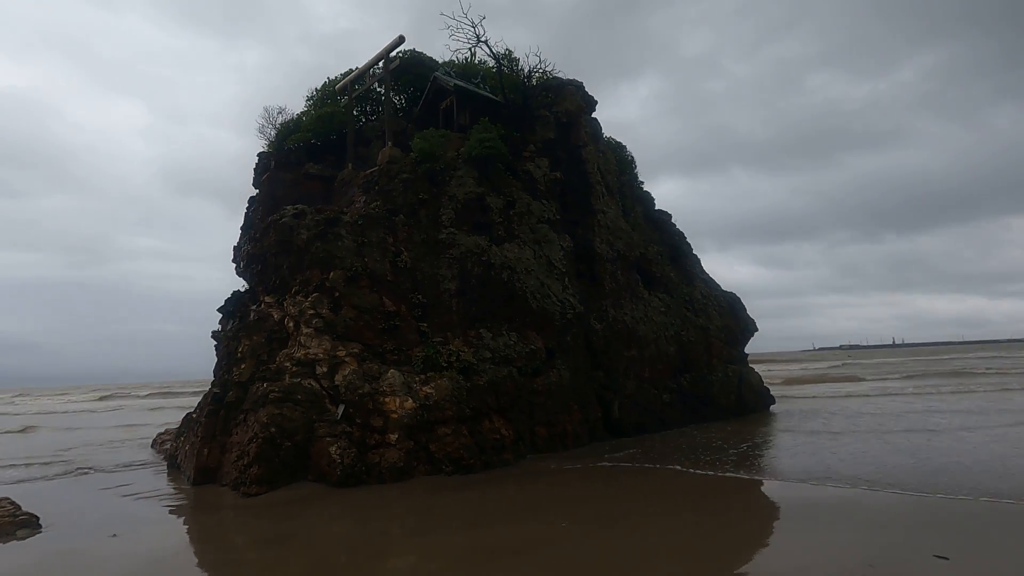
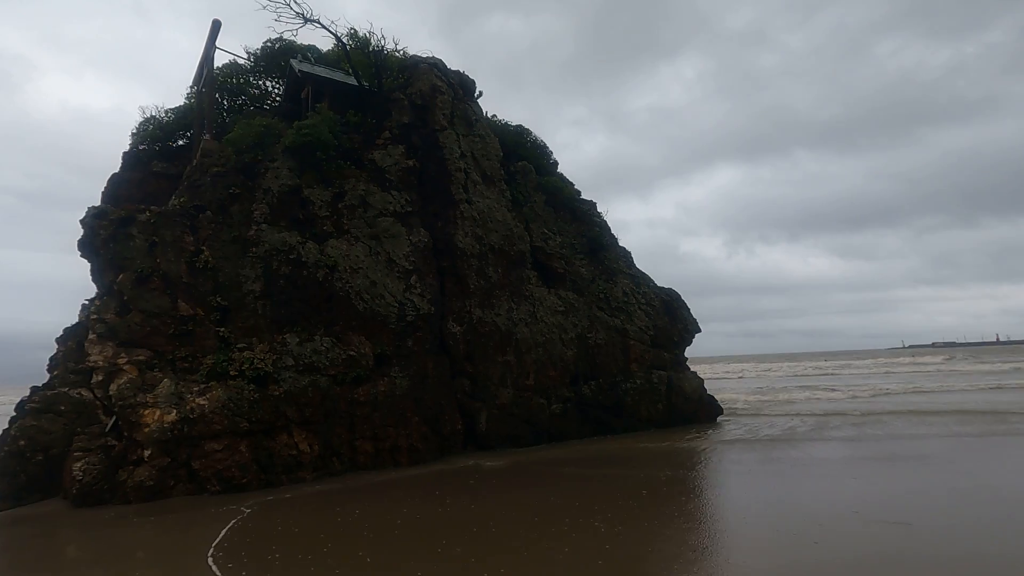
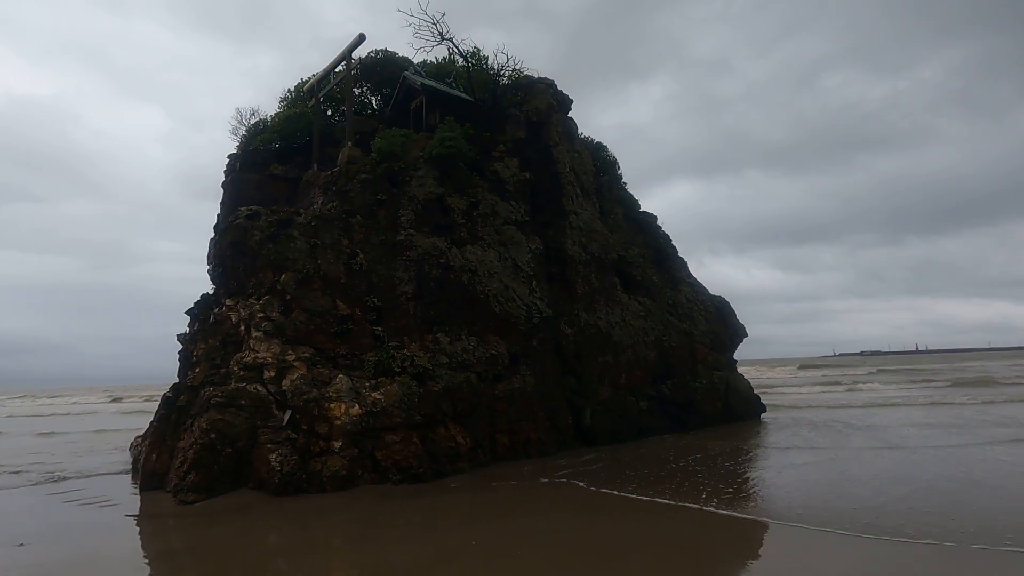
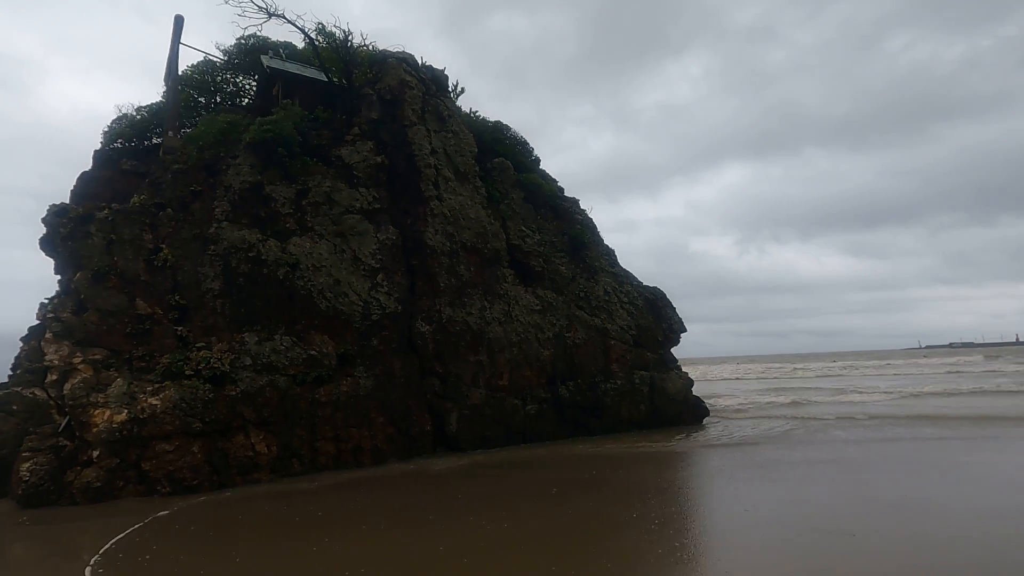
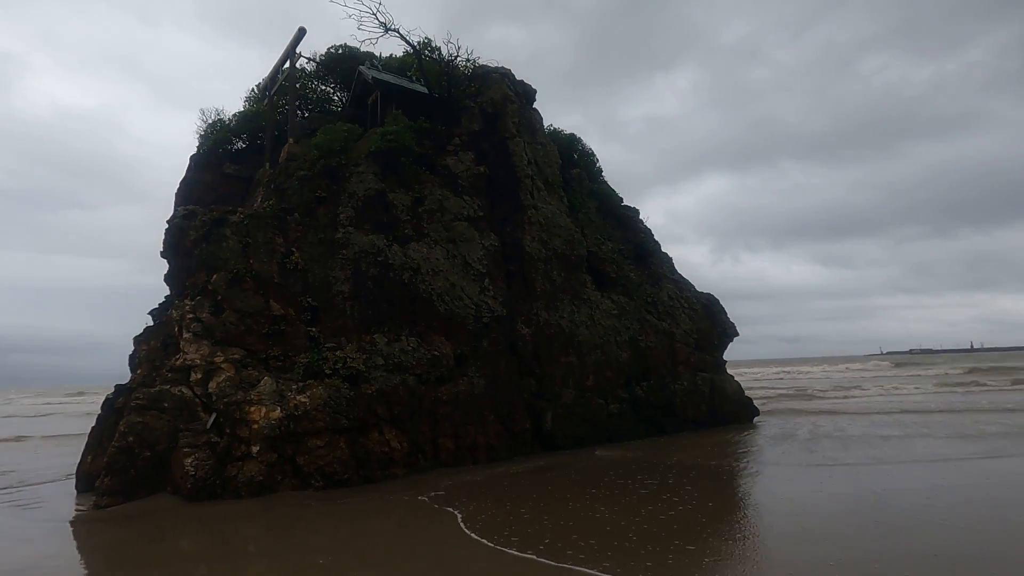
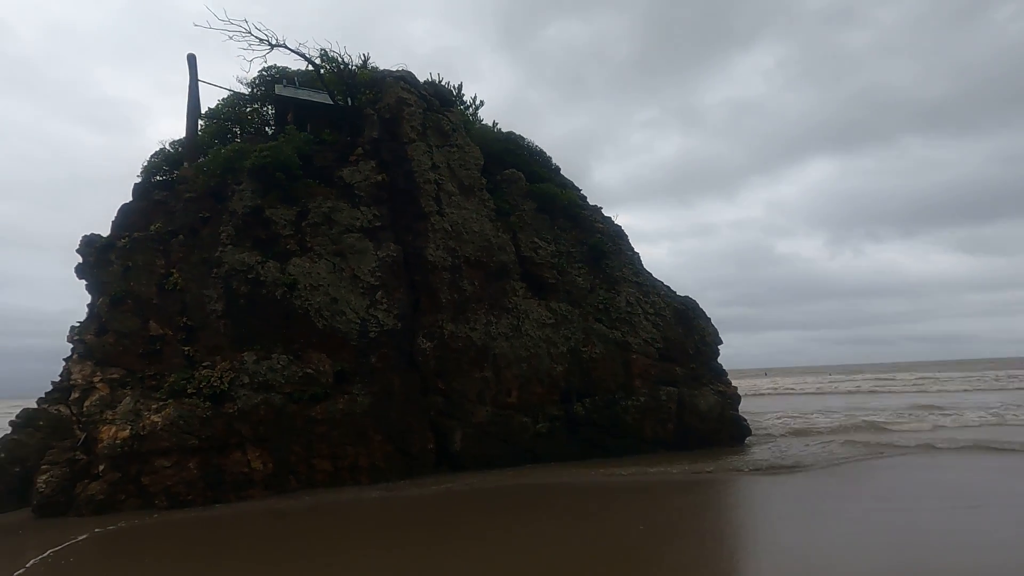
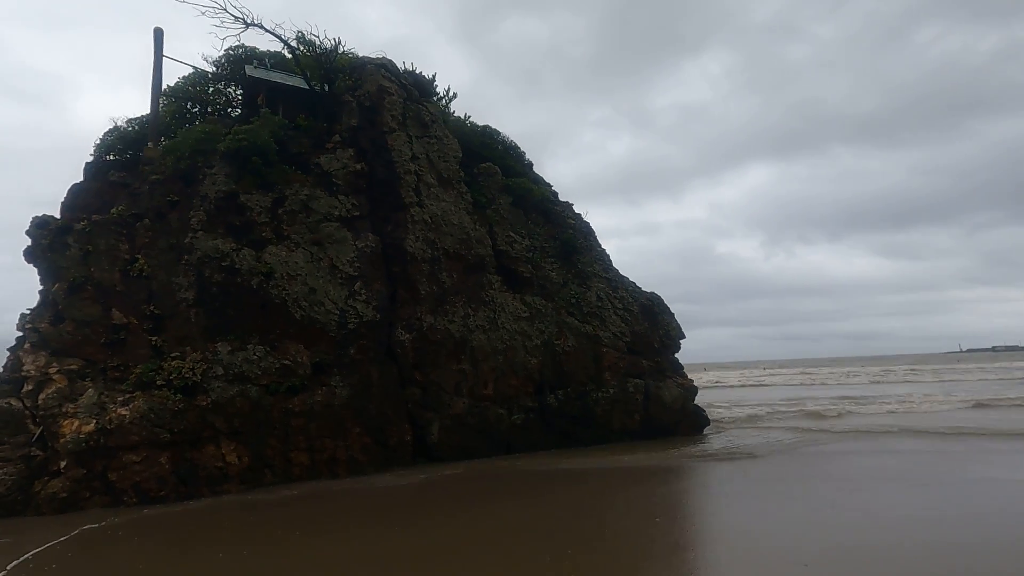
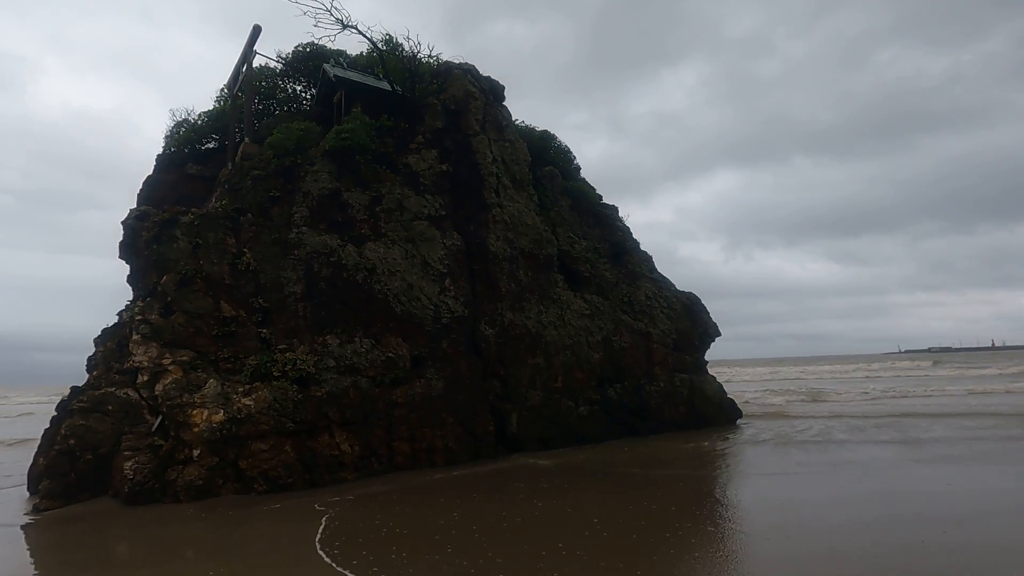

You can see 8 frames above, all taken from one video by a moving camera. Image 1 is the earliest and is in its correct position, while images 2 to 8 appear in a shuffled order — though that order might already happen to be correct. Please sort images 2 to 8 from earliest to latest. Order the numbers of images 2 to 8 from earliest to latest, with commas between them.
3, 5, 8, 2, 4, 7, 6
